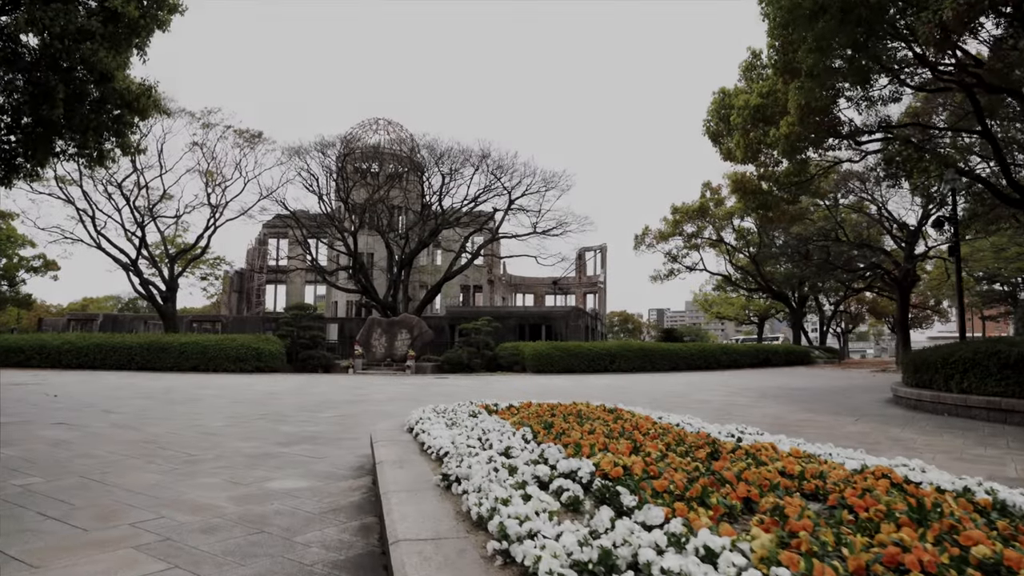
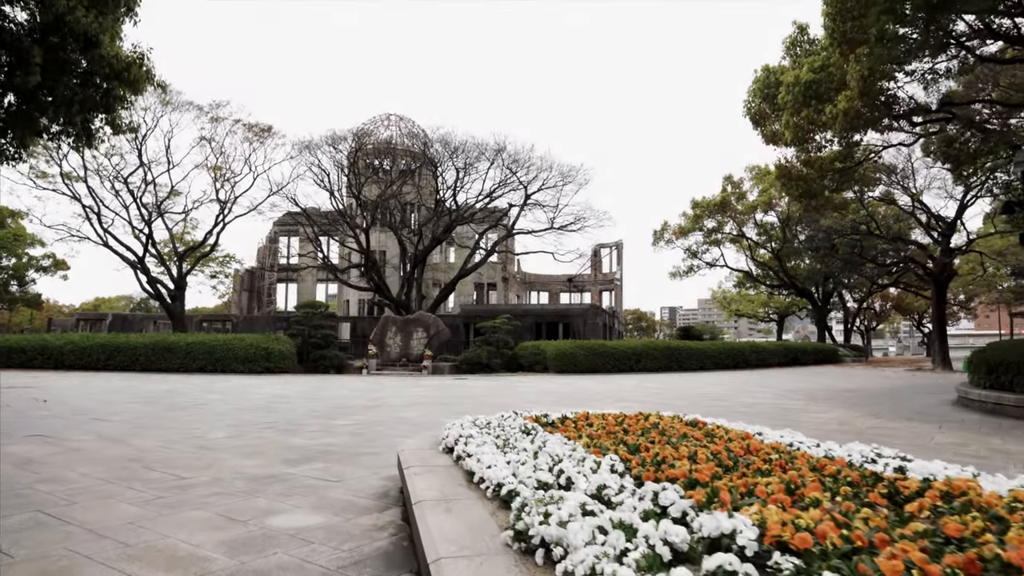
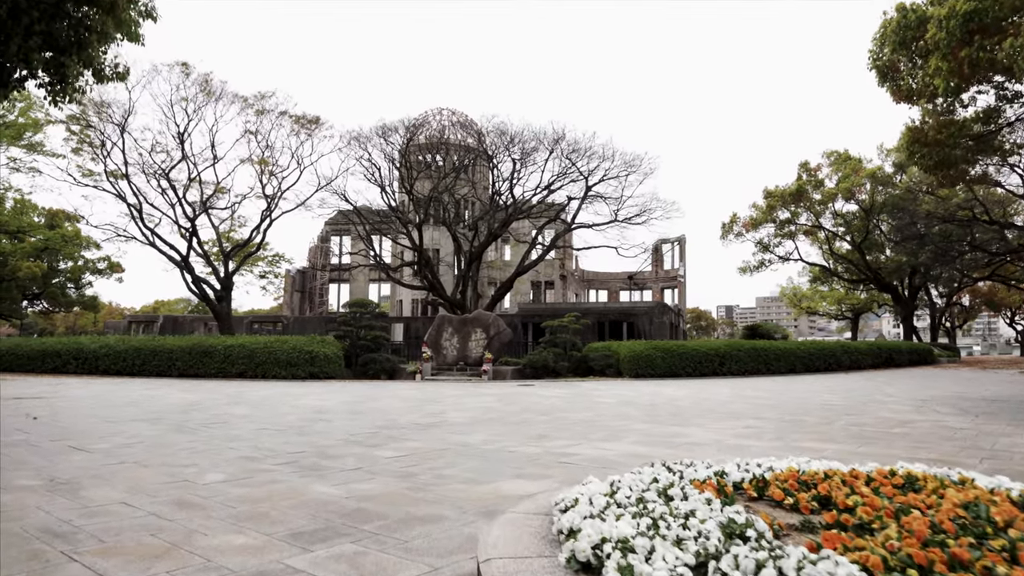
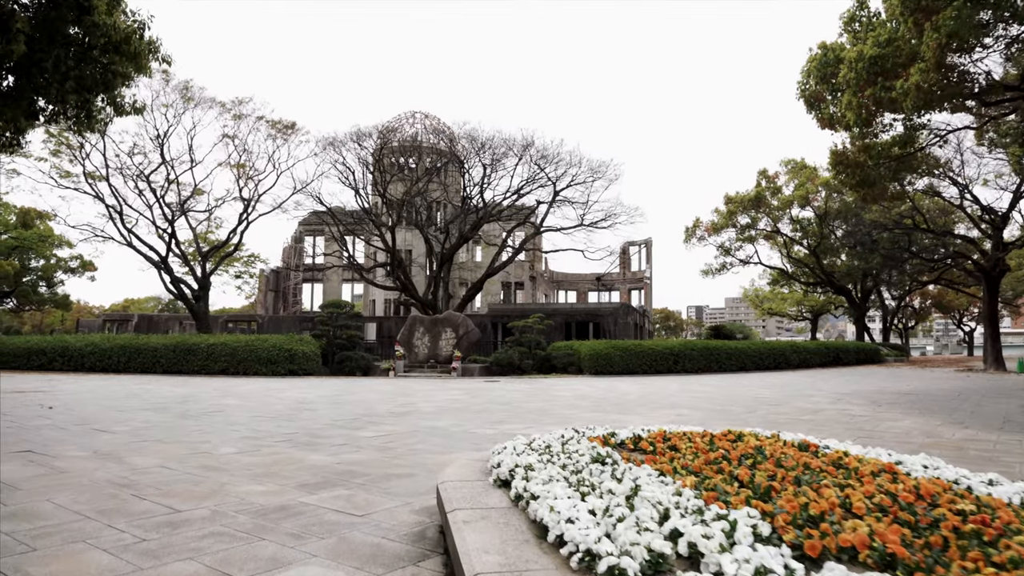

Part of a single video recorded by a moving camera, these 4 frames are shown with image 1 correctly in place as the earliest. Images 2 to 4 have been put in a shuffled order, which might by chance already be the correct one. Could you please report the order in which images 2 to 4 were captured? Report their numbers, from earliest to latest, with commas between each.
2, 4, 3
